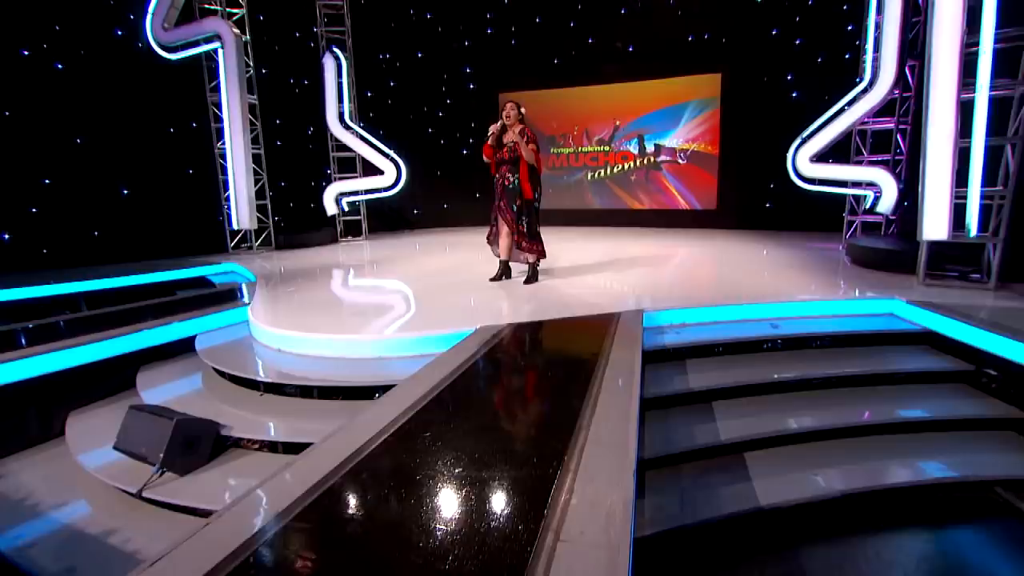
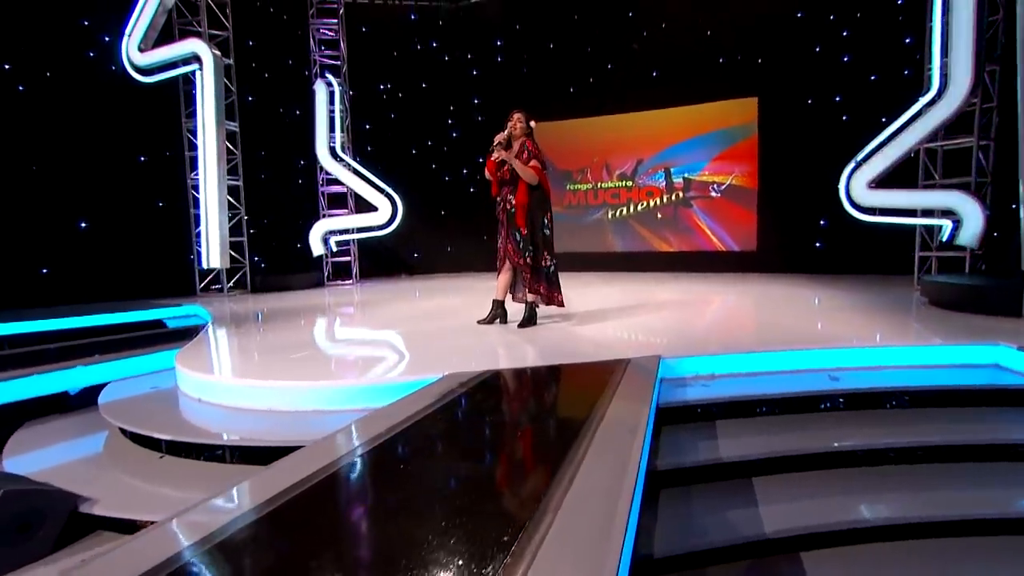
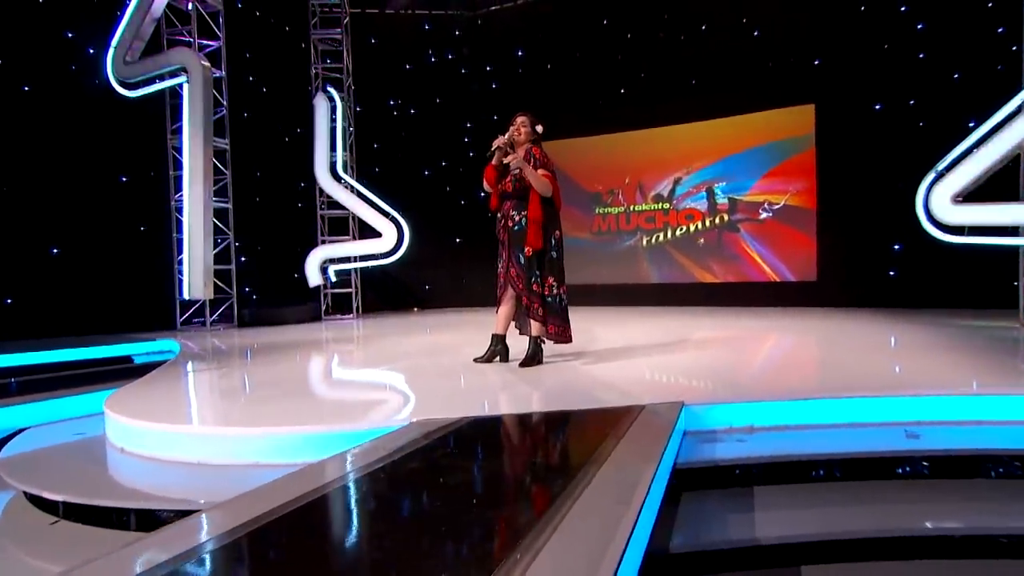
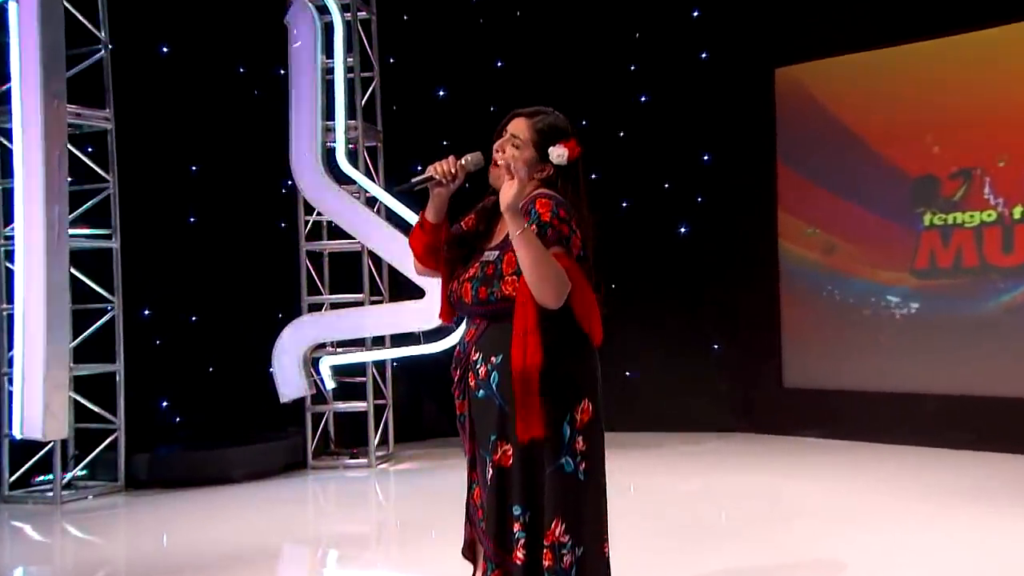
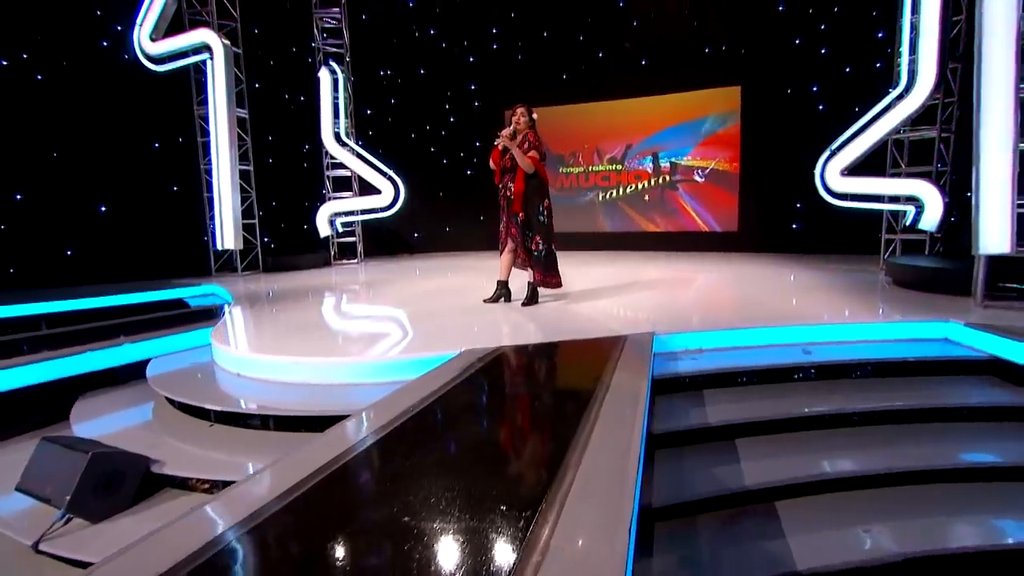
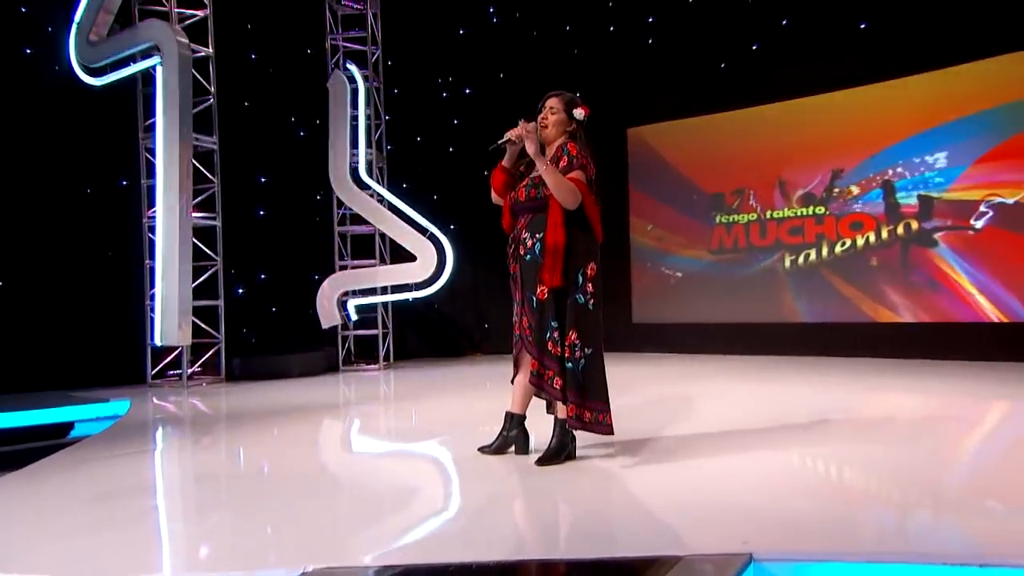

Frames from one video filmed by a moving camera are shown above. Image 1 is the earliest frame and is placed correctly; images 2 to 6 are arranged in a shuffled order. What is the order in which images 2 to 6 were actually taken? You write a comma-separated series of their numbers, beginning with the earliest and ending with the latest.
5, 2, 3, 6, 4
